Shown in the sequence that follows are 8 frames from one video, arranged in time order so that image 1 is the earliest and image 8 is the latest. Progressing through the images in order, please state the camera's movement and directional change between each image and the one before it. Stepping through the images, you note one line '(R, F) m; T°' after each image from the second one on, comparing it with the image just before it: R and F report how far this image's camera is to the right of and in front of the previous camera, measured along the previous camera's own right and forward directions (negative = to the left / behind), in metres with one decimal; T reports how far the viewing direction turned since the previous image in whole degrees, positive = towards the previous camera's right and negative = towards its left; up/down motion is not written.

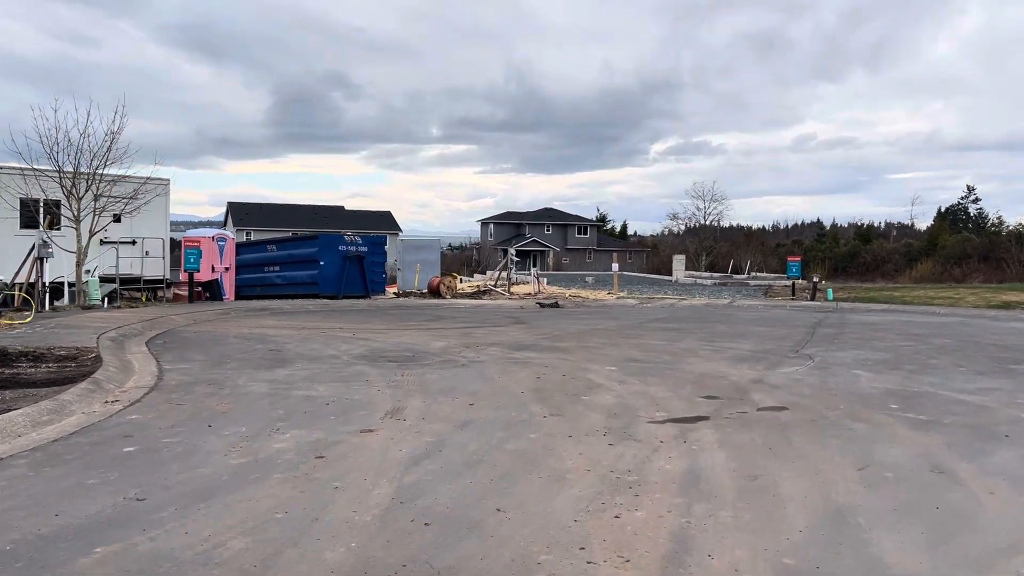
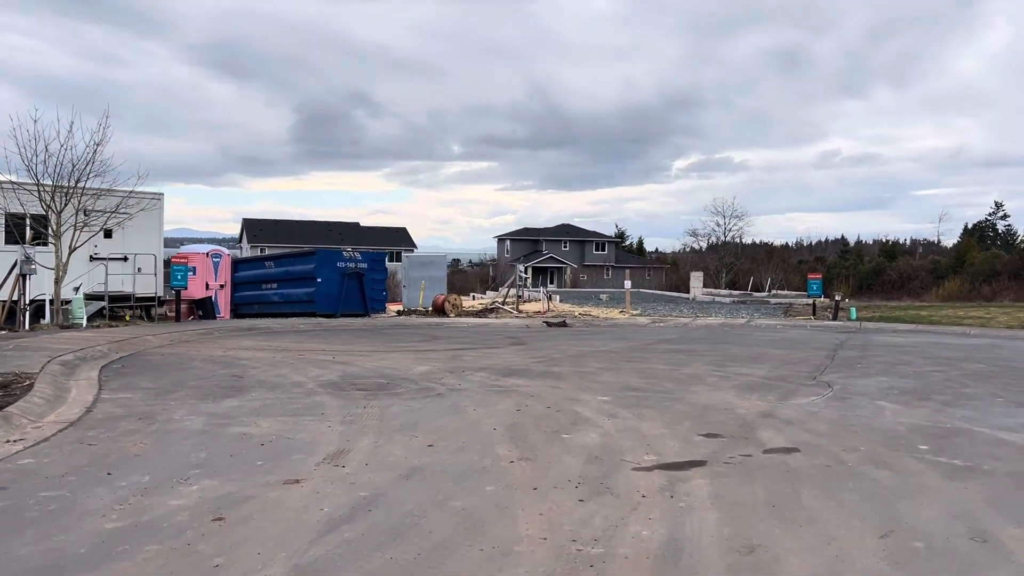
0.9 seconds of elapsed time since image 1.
(+0.4, +1.0) m; -1°
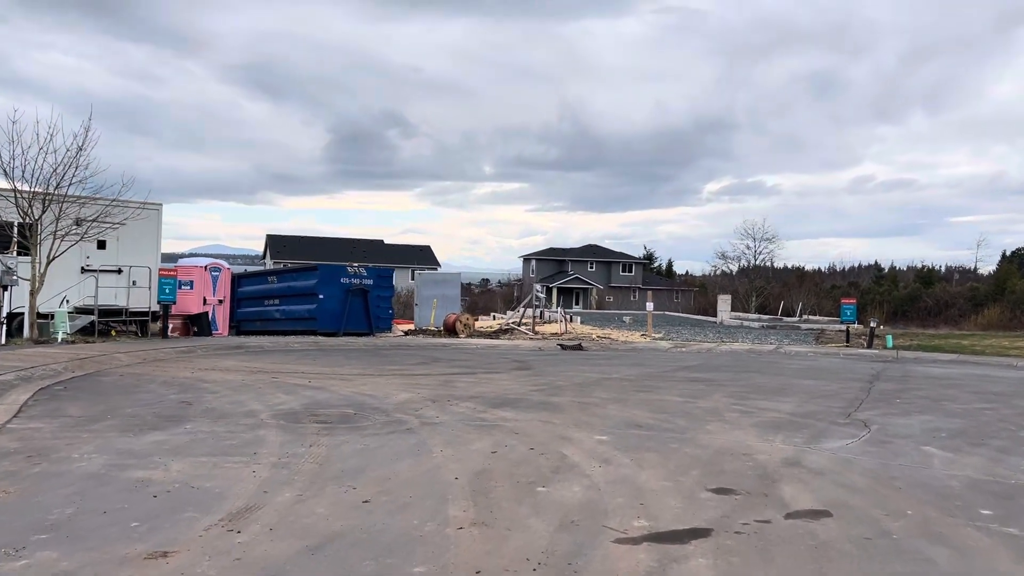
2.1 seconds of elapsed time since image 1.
(+0.4, +1.3) m; -2°
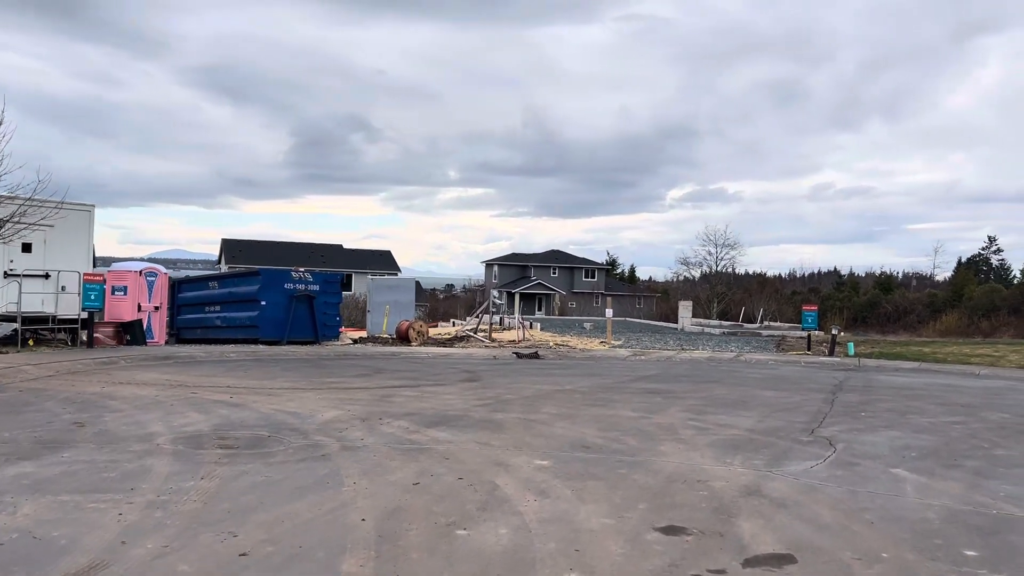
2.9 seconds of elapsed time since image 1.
(+0.3, +0.8) m; +2°
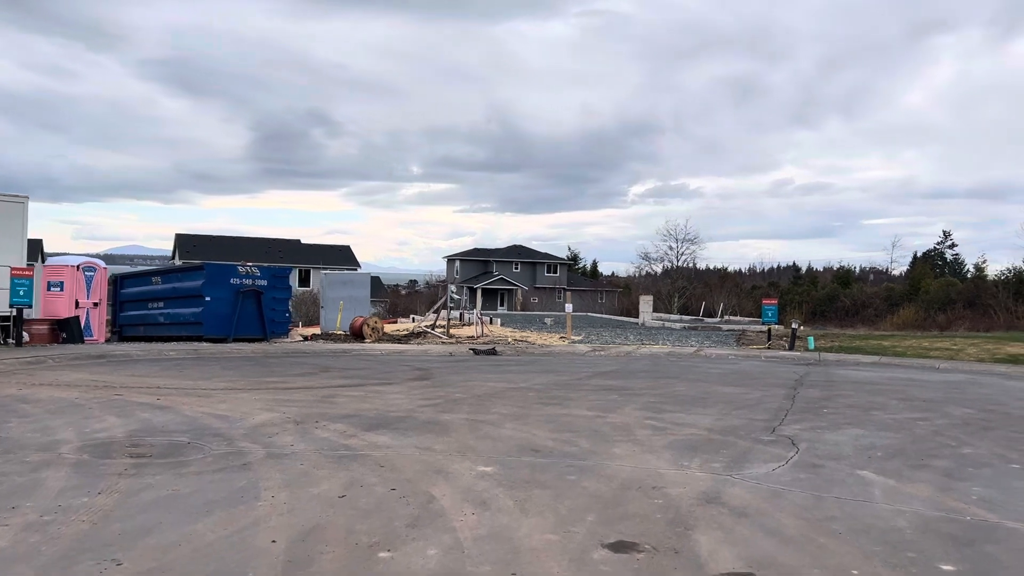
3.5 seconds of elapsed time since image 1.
(+0.2, +0.6) m; +2°
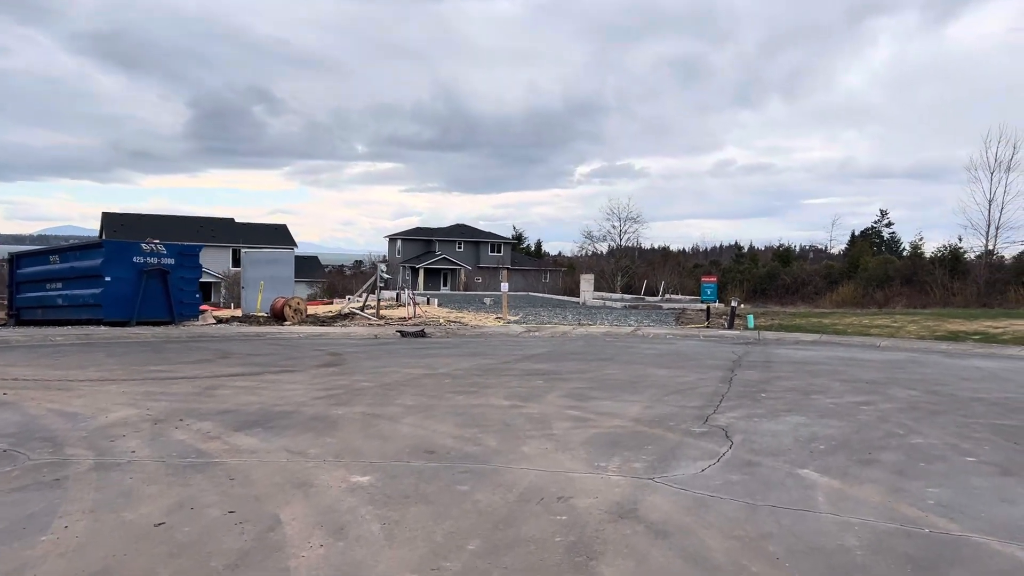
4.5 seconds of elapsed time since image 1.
(+0.4, +1.1) m; +3°
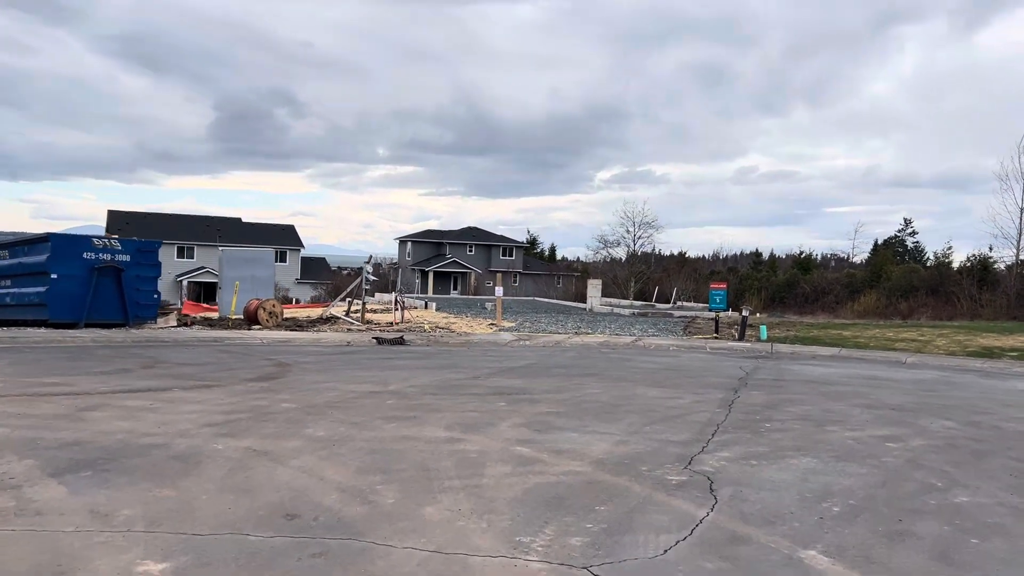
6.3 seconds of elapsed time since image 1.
(+0.6, +1.8) m; -1°
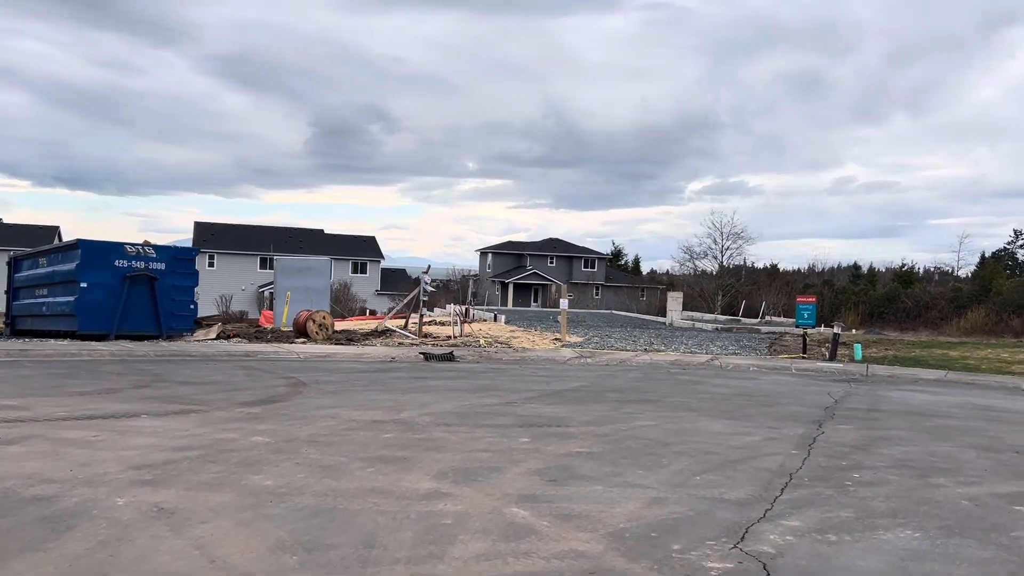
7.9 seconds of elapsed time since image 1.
(+0.5, +1.6) m; -6°
